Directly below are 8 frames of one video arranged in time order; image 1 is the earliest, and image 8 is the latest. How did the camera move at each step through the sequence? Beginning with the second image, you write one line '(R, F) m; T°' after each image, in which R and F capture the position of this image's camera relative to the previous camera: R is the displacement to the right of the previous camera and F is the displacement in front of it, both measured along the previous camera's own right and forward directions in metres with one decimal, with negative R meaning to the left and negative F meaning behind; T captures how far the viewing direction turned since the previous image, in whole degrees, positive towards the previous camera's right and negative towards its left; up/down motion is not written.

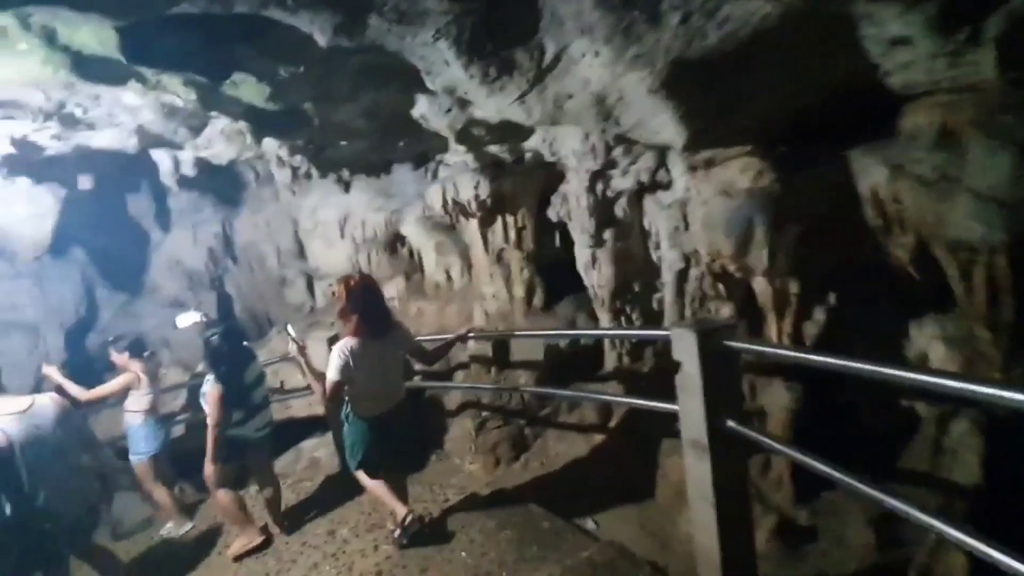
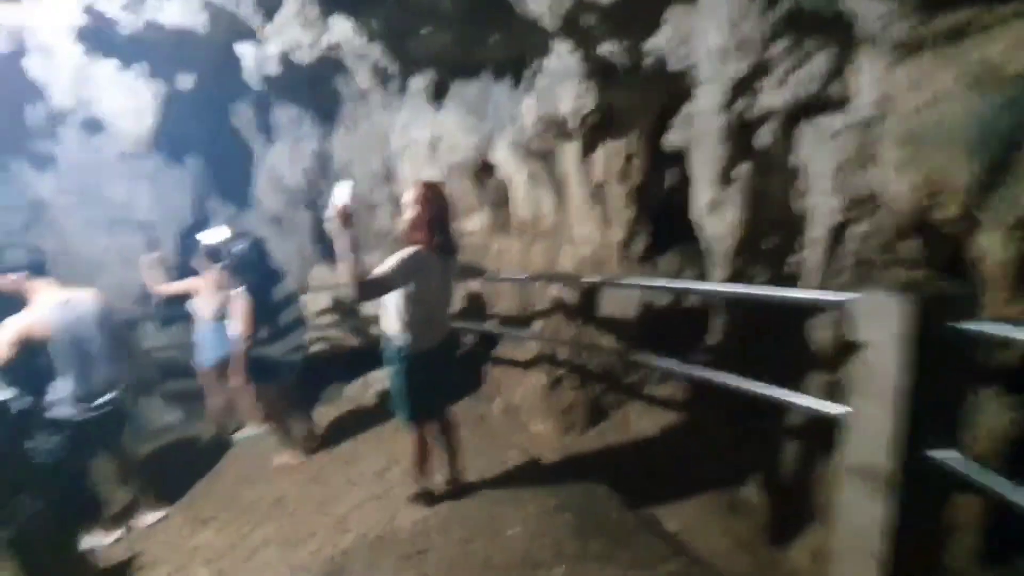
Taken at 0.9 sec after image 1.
(0.0, +0.5) m; -7°
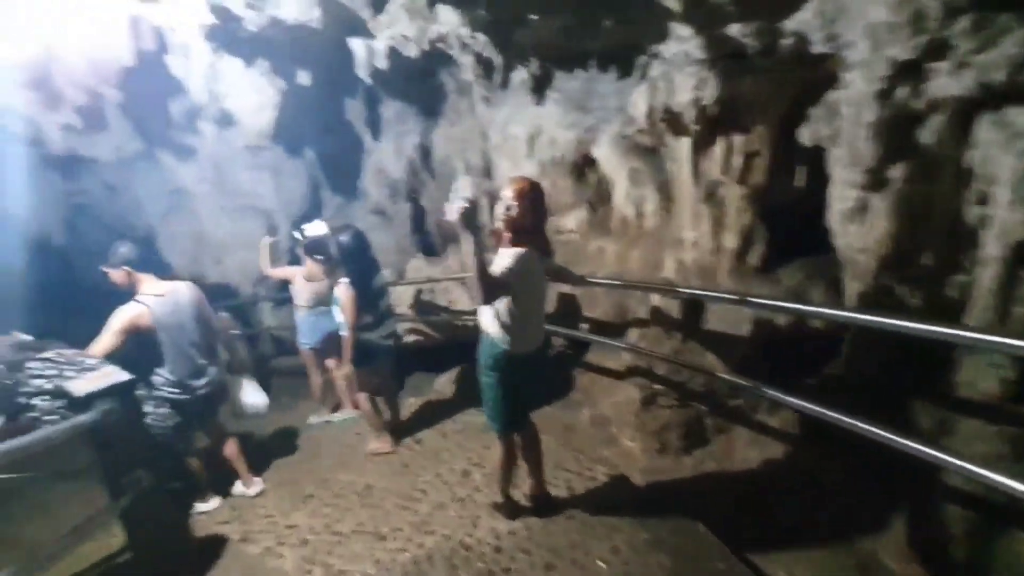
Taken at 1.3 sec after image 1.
(0.0, +0.2) m; -8°
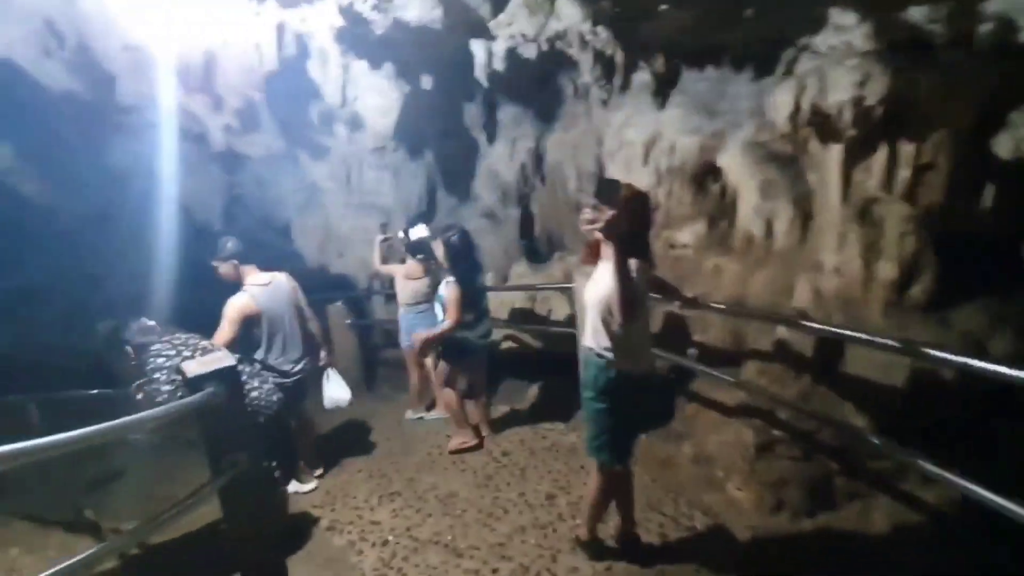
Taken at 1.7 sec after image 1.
(0.0, +0.3) m; -9°
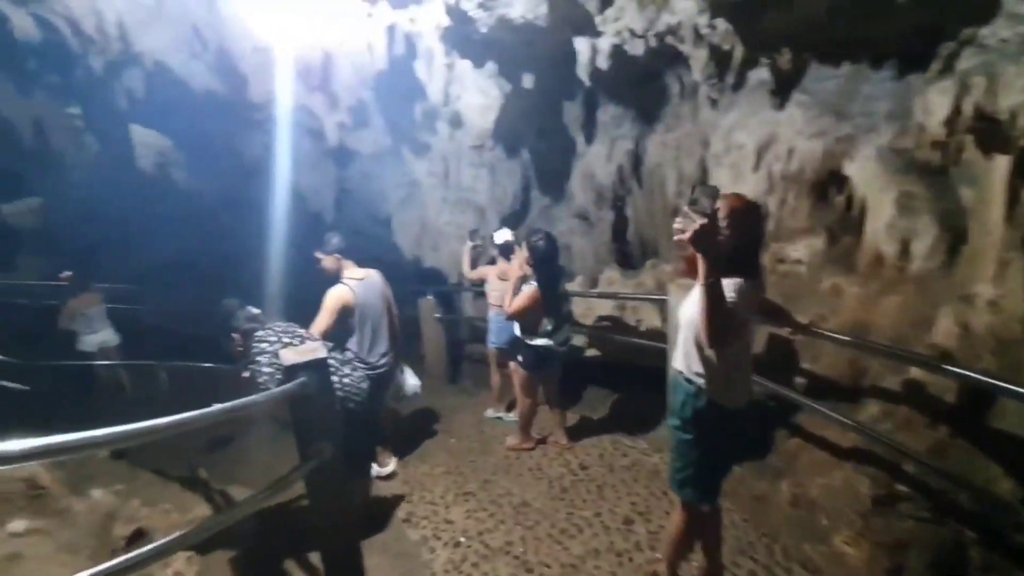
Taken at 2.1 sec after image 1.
(0.0, +0.2) m; -7°
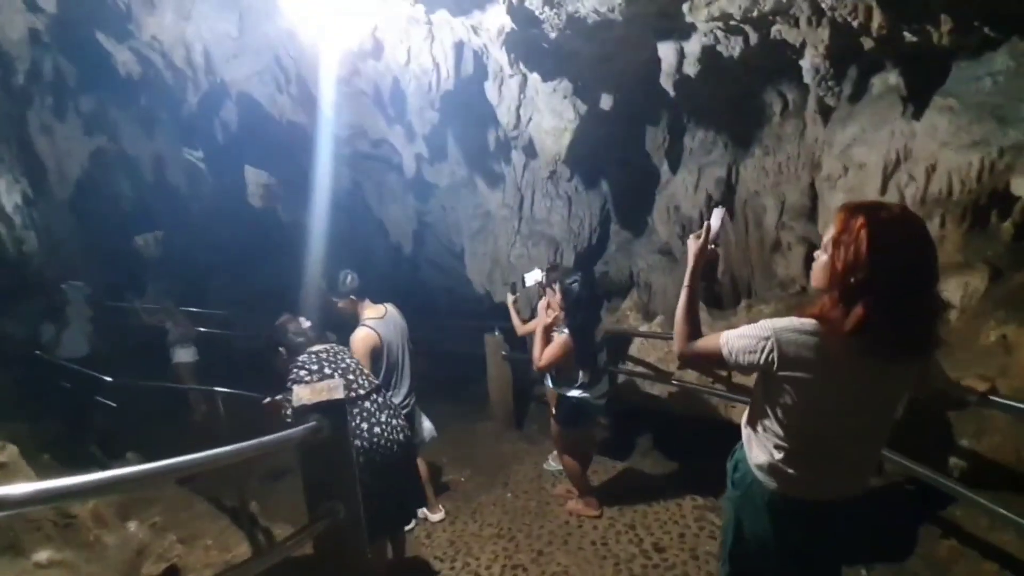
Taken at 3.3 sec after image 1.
(+0.1, +0.7) m; -7°
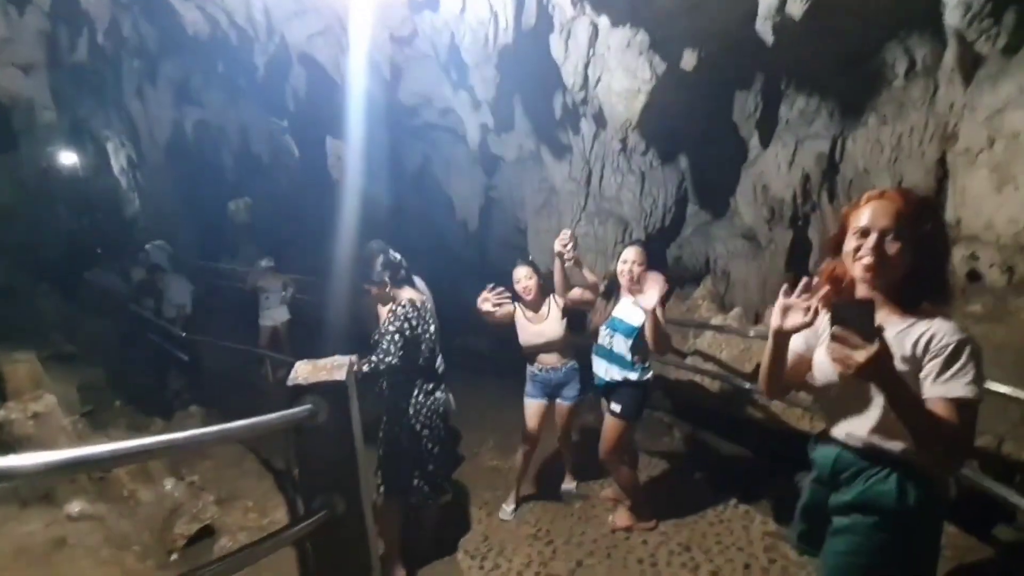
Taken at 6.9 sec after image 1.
(+0.1, +0.6) m; -6°
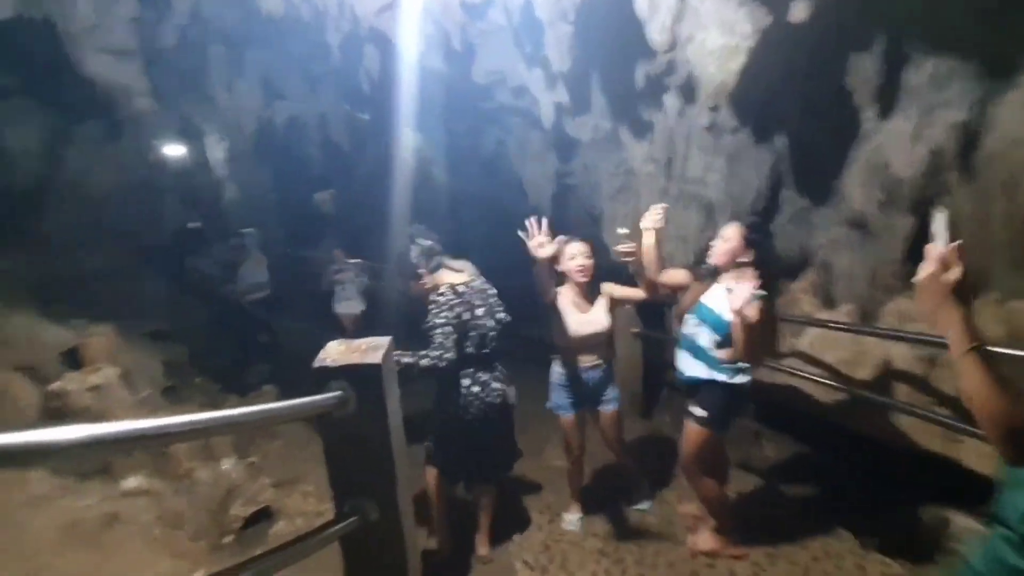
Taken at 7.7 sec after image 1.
(0.0, +0.5) m; -6°
